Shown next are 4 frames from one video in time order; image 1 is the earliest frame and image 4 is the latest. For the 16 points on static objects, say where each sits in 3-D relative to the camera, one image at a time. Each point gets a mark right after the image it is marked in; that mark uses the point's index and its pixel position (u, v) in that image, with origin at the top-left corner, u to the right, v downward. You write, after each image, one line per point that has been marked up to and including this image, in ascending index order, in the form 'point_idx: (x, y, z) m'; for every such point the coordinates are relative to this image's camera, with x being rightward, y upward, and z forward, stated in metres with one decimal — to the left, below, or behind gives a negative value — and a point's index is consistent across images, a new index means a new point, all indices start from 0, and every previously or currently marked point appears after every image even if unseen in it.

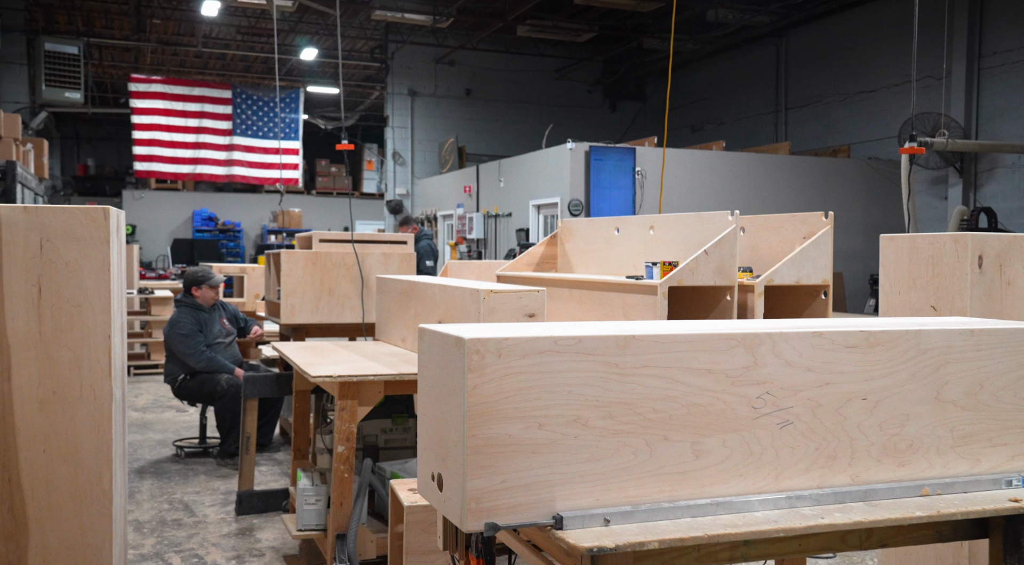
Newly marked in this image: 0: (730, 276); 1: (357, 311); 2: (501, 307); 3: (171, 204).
0: (+0.9, 0.0, +3.7) m
1: (-1.0, -0.2, +5.5) m
2: (0.0, -0.1, +3.5) m
3: (-6.3, +1.4, +15.9) m
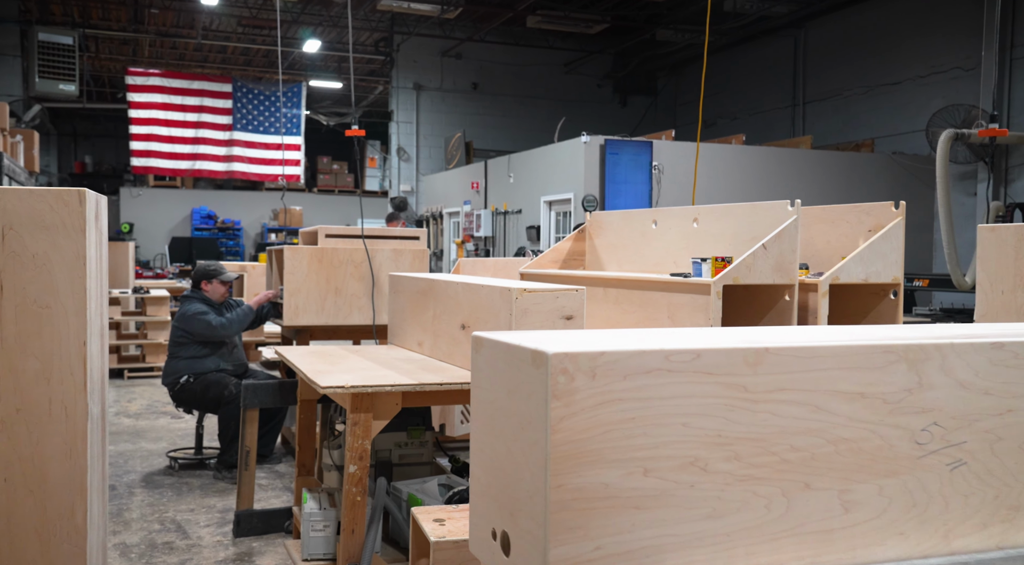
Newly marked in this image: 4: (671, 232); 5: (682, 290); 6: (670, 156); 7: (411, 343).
0: (+1.1, 0.0, +3.3) m
1: (-0.9, -0.2, +5.1) m
2: (+0.1, -0.1, +3.1) m
3: (-6.2, +1.4, +15.5) m
4: (+0.7, +0.2, +4.0) m
5: (+0.7, 0.0, +3.4) m
6: (+1.8, +1.5, +10.0) m
7: (-0.5, -0.3, +3.9) m
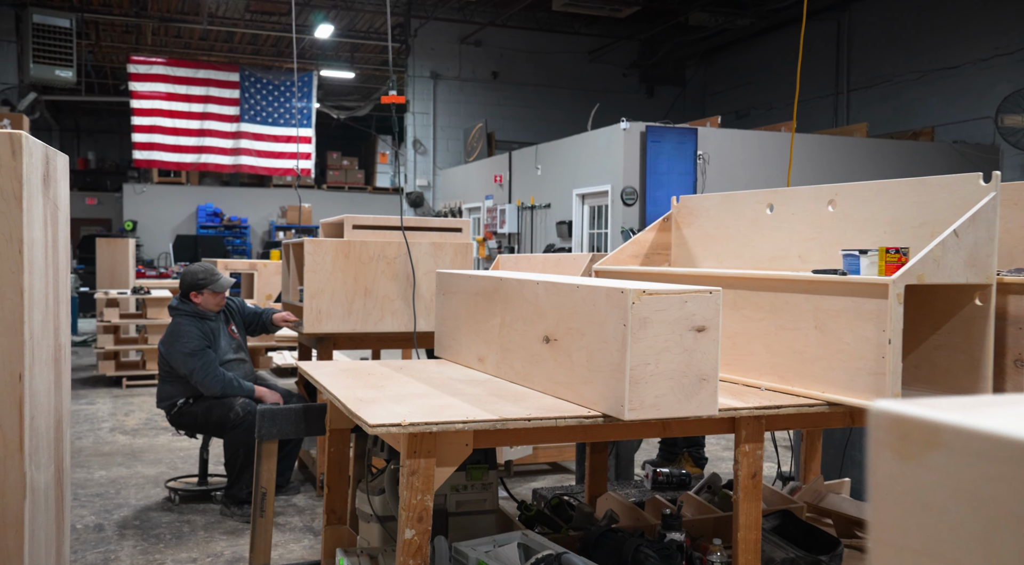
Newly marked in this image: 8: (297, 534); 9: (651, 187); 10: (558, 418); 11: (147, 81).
0: (+1.4, 0.0, +2.5) m
1: (-0.5, -0.2, +4.3) m
2: (+0.4, -0.1, +2.3) m
3: (-5.8, +1.4, +14.7) m
4: (+1.0, +0.2, +3.2) m
5: (+1.0, 0.0, +2.5) m
6: (+2.2, +1.5, +9.2) m
7: (-0.2, -0.3, +3.1) m
8: (-1.0, -1.2, +4.0) m
9: (+1.4, +1.0, +8.9) m
10: (+0.1, -0.4, +2.3) m
11: (-5.2, +2.9, +12.2) m
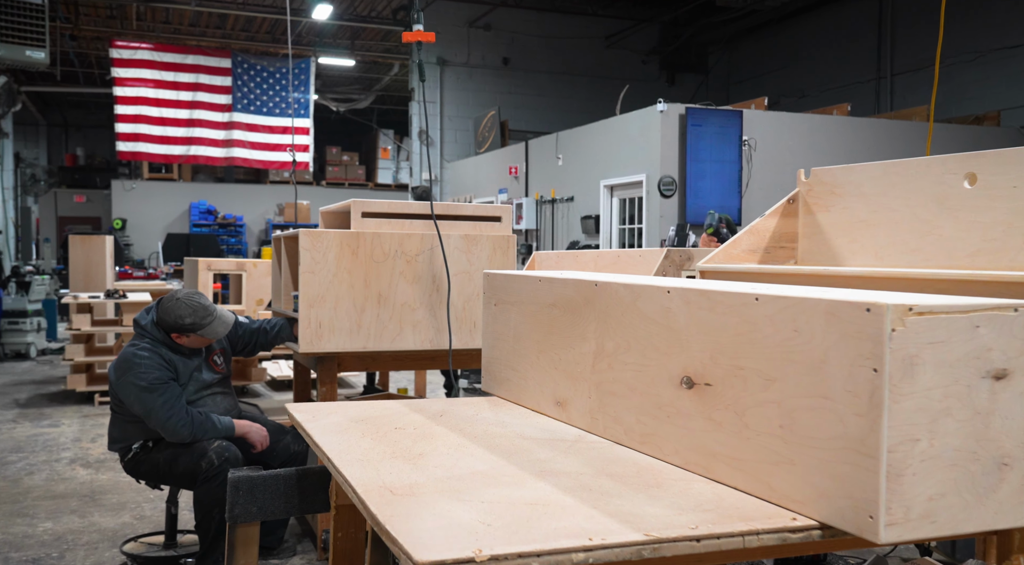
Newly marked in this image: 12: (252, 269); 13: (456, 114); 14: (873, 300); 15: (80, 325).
0: (+1.6, 0.0, +1.5) m
1: (-0.3, -0.2, +3.3) m
2: (+0.6, -0.1, +1.2) m
3: (-5.6, +1.4, +13.7) m
4: (+1.3, +0.2, +2.2) m
5: (+1.2, 0.0, +1.5) m
6: (+2.4, +1.5, +8.2) m
7: (+0.1, -0.3, +2.1) m
8: (-0.8, -1.2, +3.0) m
9: (+1.6, +1.0, +7.9) m
10: (+0.4, -0.4, +1.3) m
11: (-5.0, +2.9, +11.2) m
12: (-1.8, +0.1, +6.0) m
13: (-0.8, +2.5, +12.4) m
14: (+0.5, 0.0, +1.3) m
15: (-3.6, -0.3, +7.1) m
